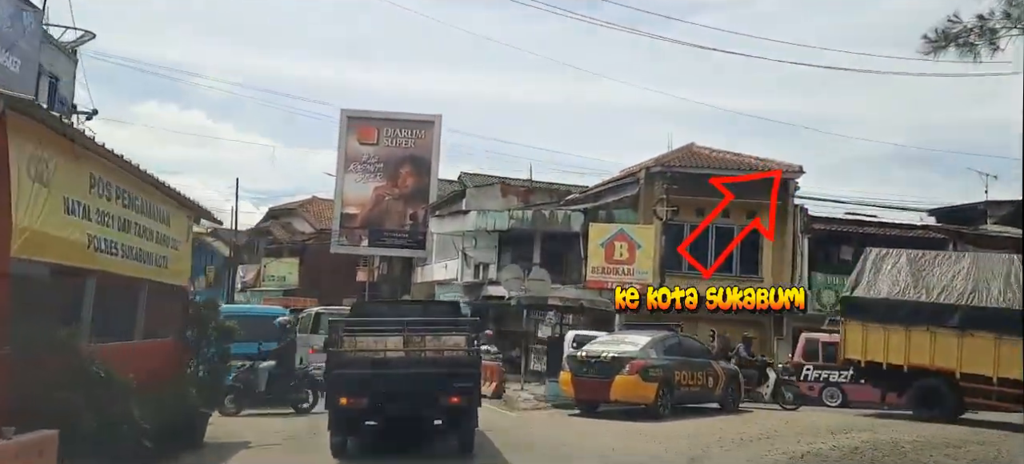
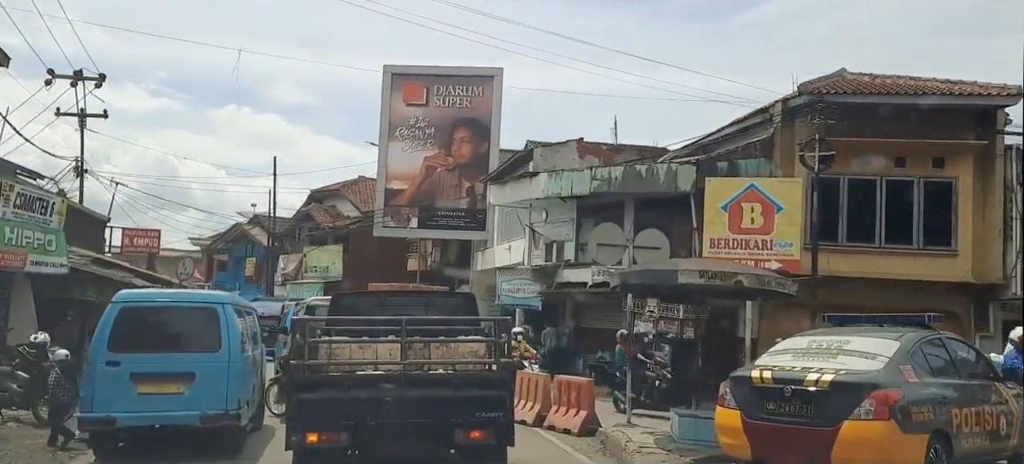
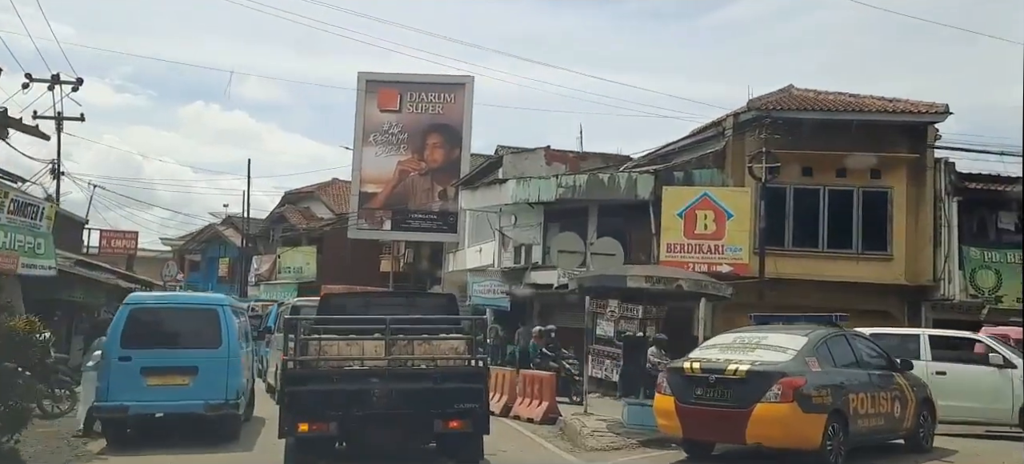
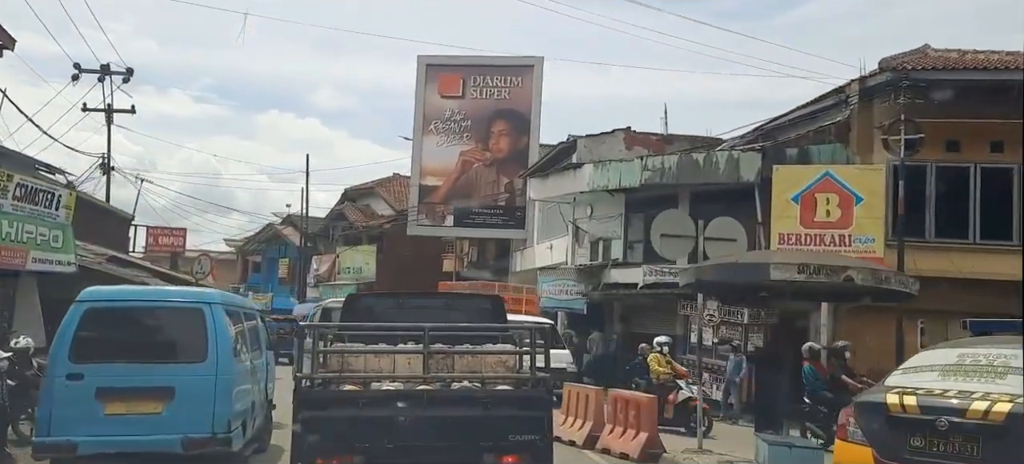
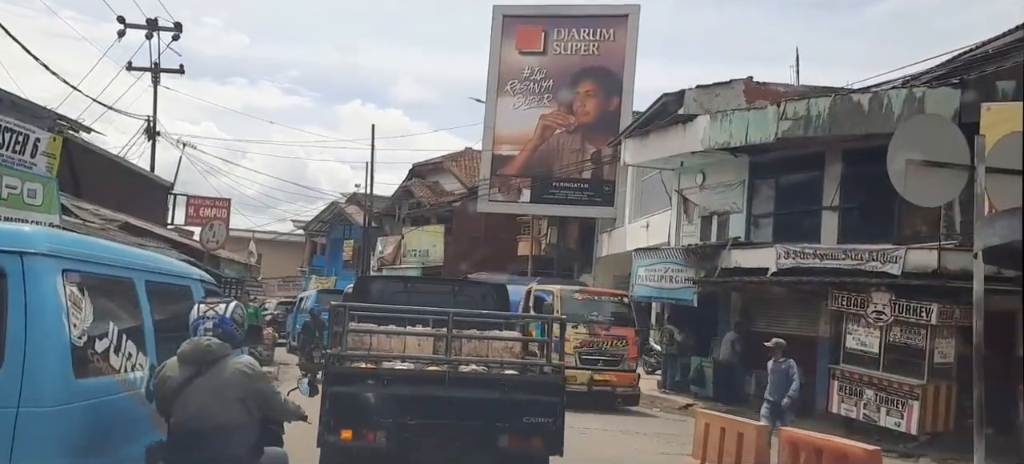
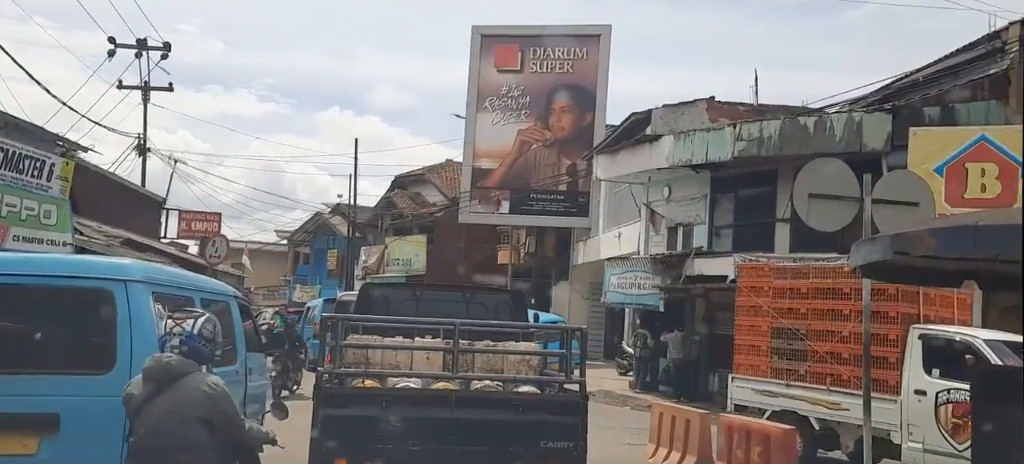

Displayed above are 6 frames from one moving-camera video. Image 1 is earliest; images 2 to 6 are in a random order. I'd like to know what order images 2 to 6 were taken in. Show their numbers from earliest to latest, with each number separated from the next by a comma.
3, 2, 4, 6, 5
